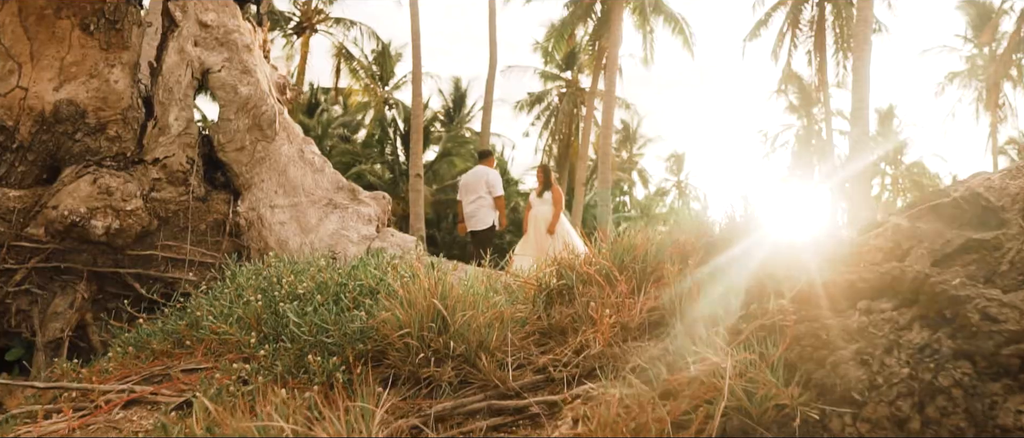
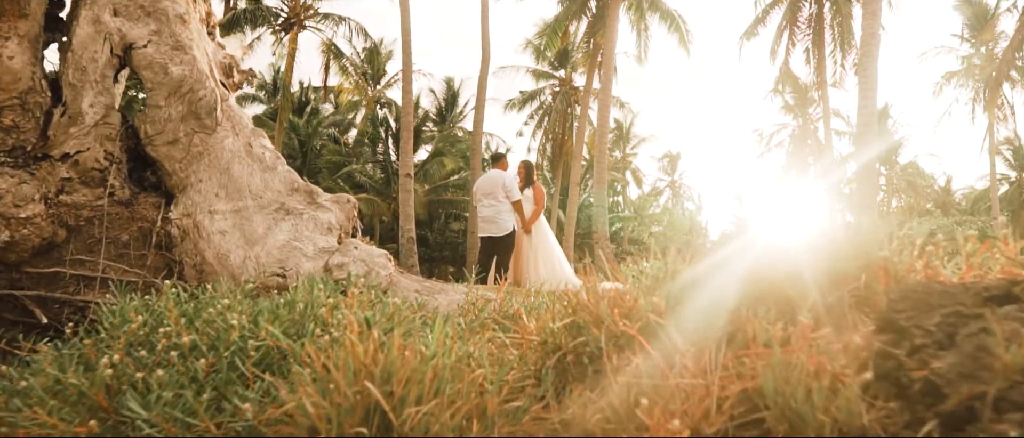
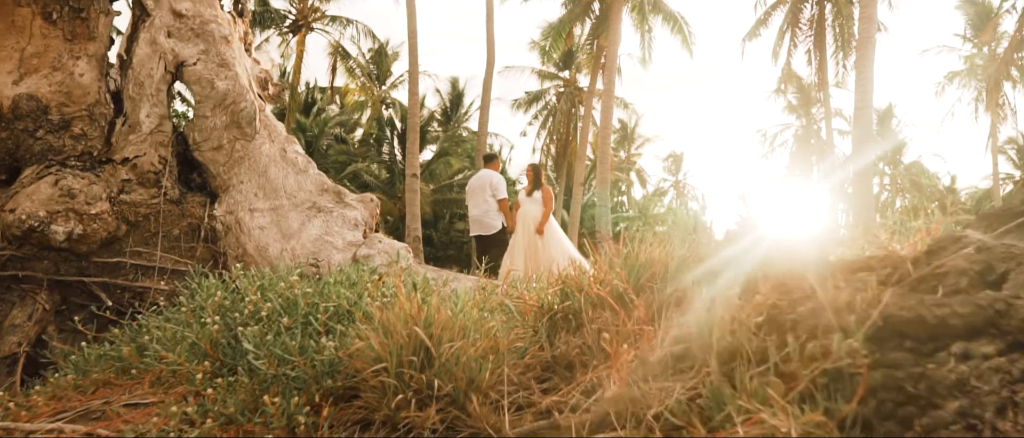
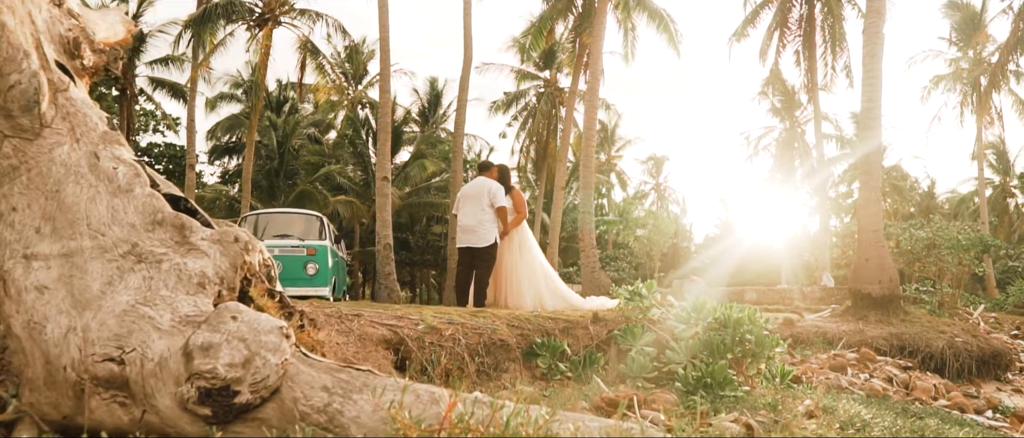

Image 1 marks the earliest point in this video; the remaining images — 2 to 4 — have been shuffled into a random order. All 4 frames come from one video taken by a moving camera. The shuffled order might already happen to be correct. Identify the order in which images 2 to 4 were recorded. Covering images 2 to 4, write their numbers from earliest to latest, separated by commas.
3, 2, 4
